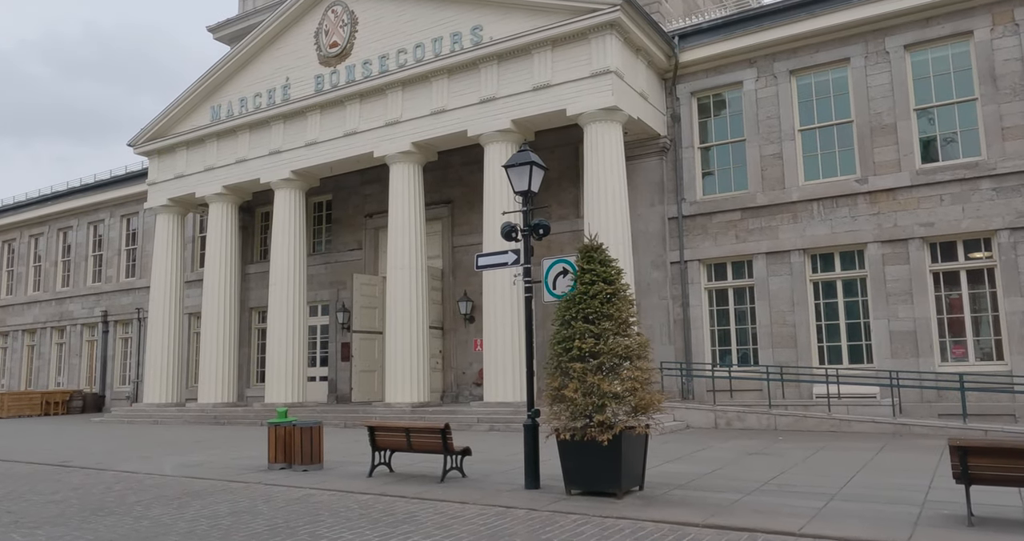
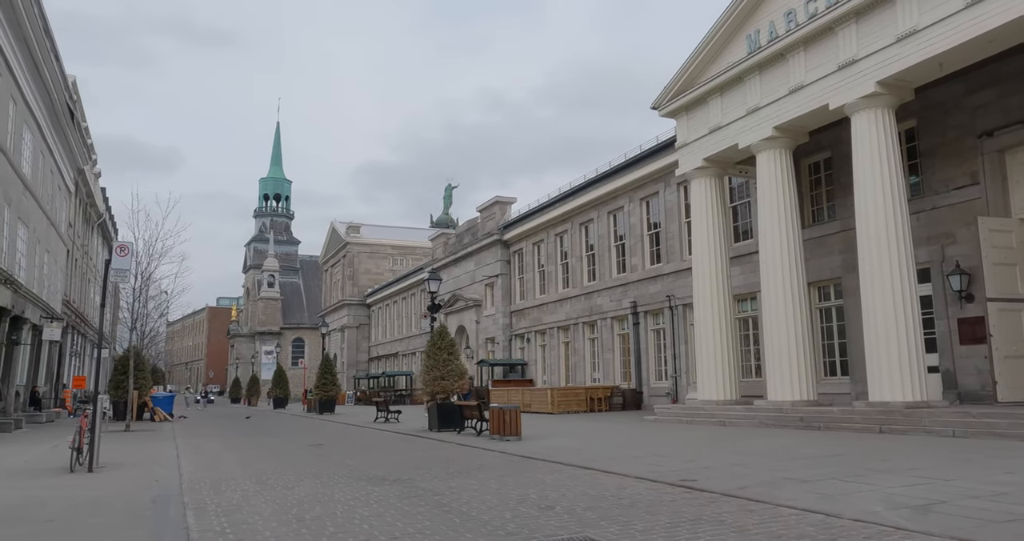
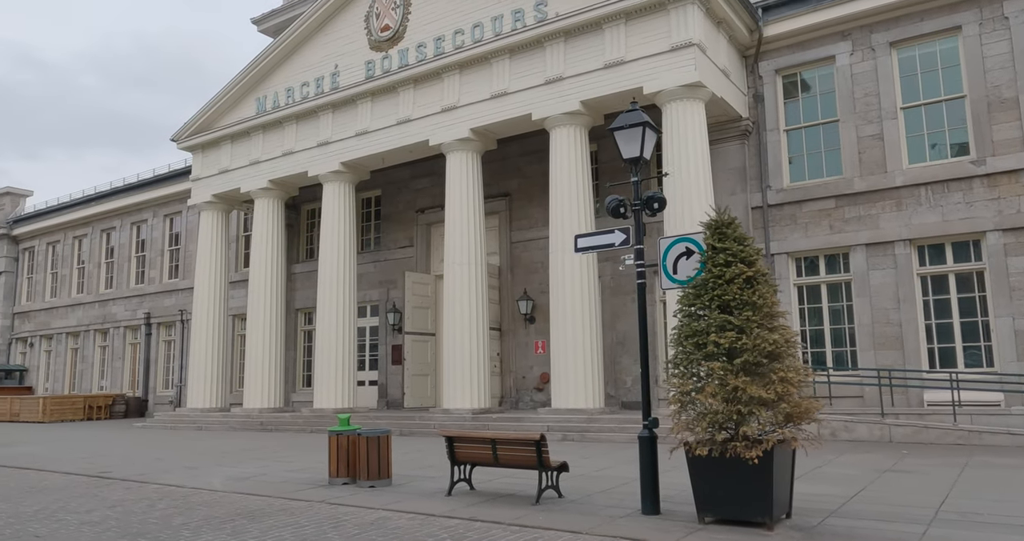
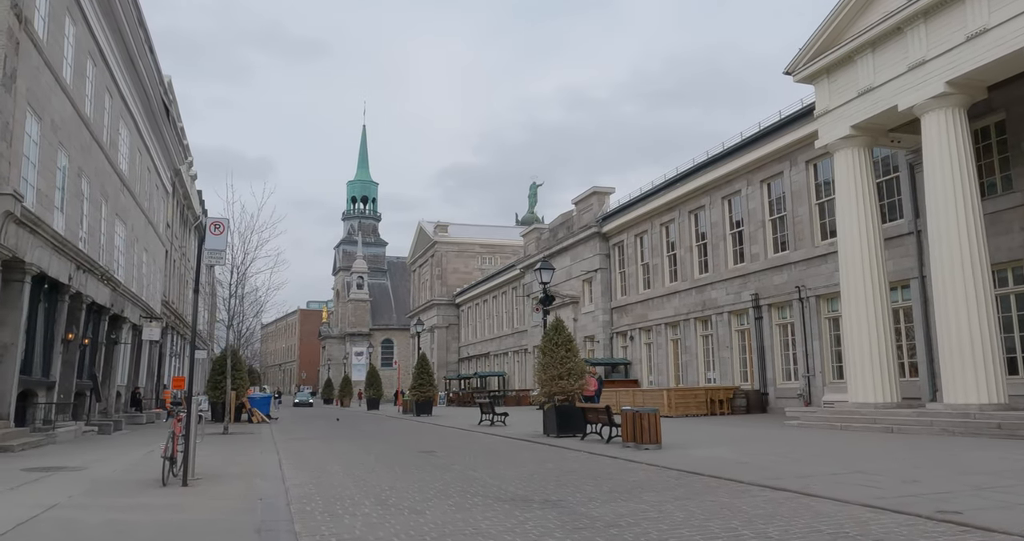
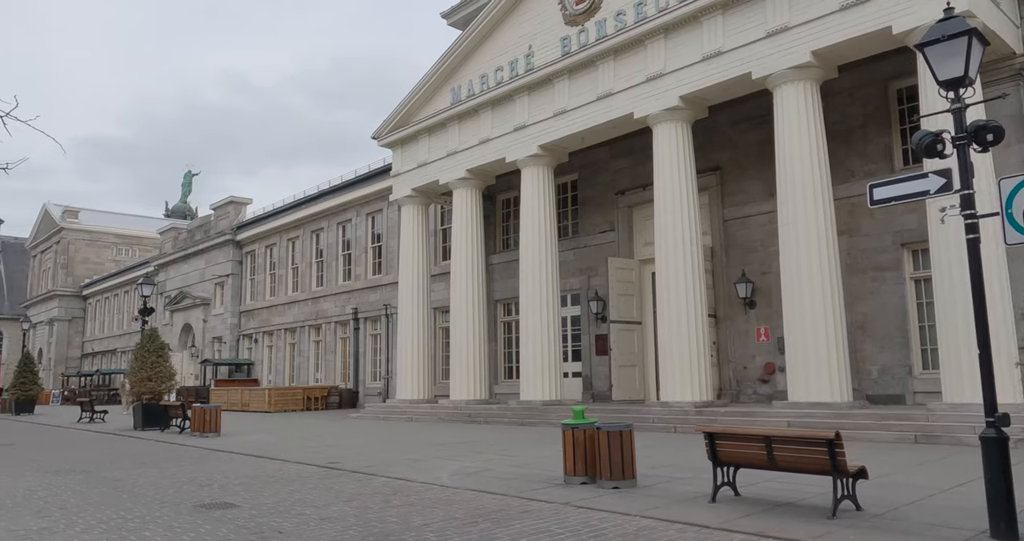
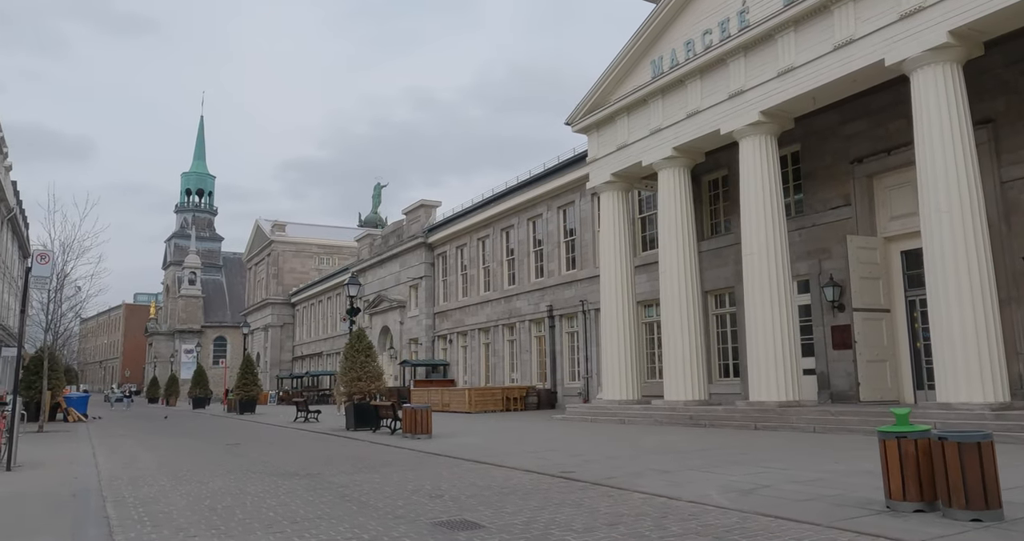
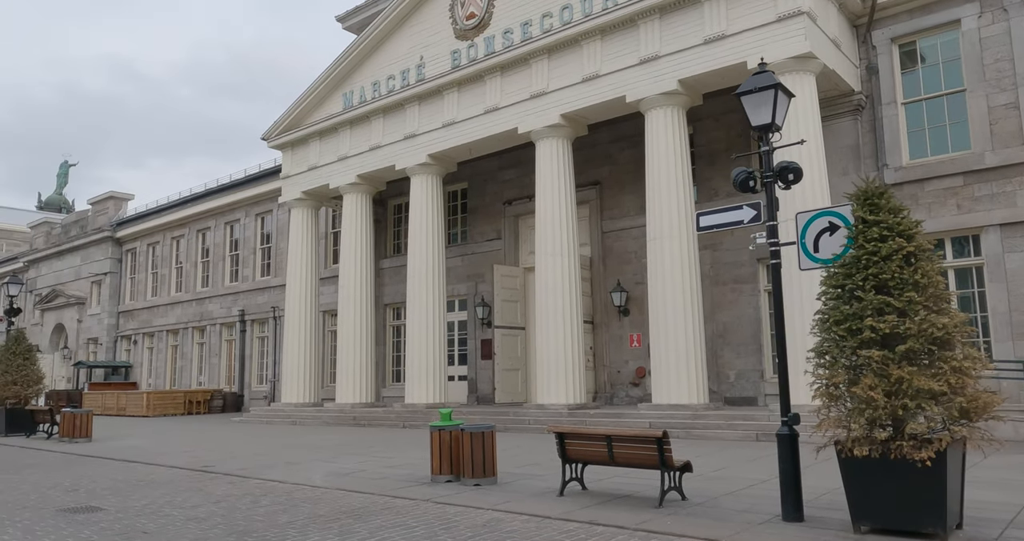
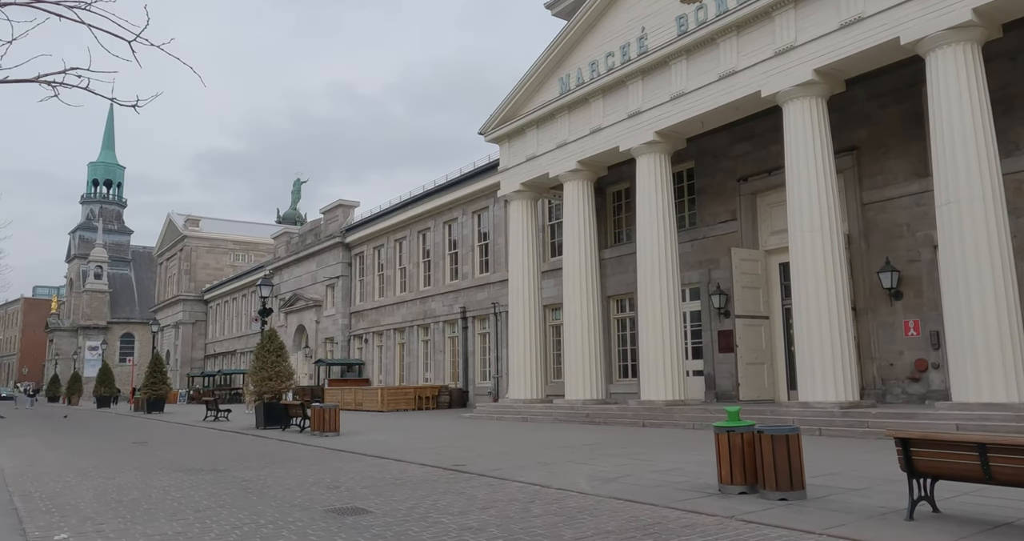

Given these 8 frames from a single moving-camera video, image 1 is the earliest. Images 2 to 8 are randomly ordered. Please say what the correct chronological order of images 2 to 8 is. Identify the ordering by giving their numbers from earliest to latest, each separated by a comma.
3, 7, 5, 8, 6, 2, 4
